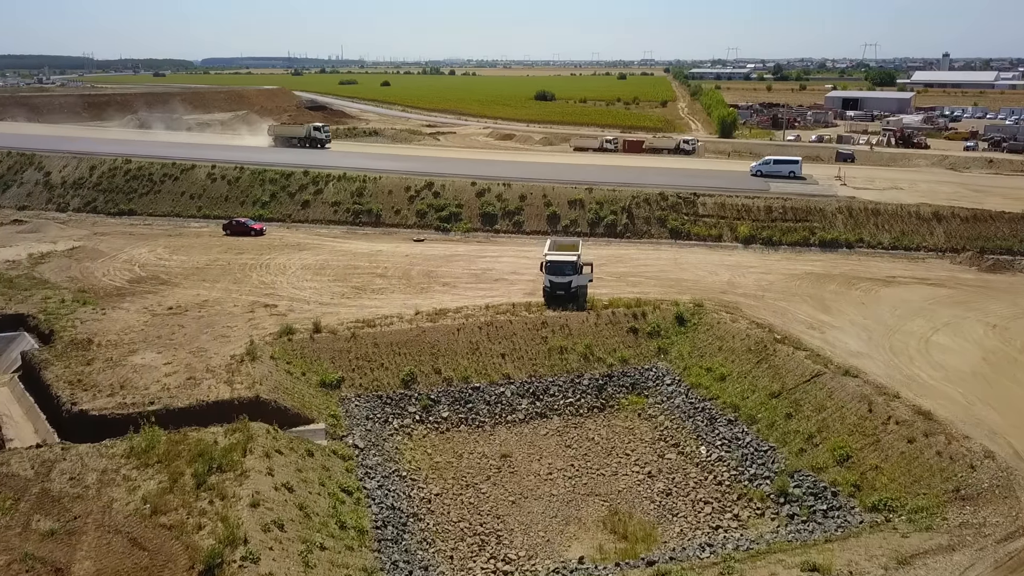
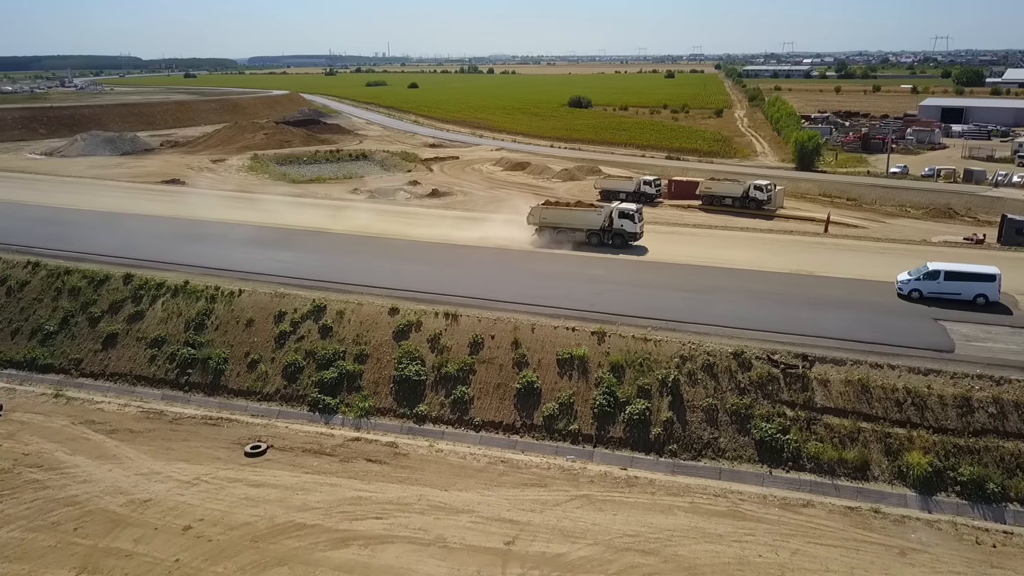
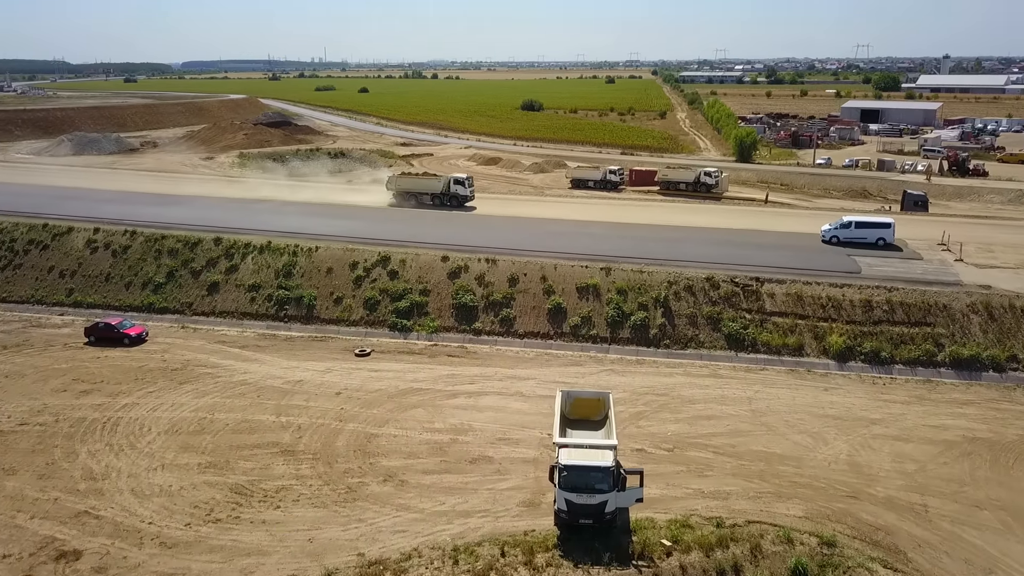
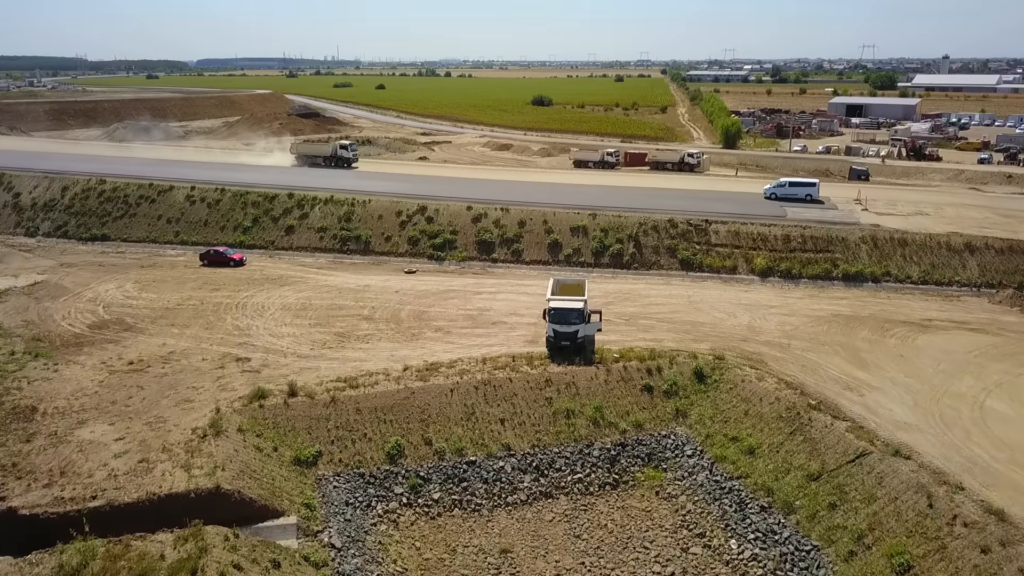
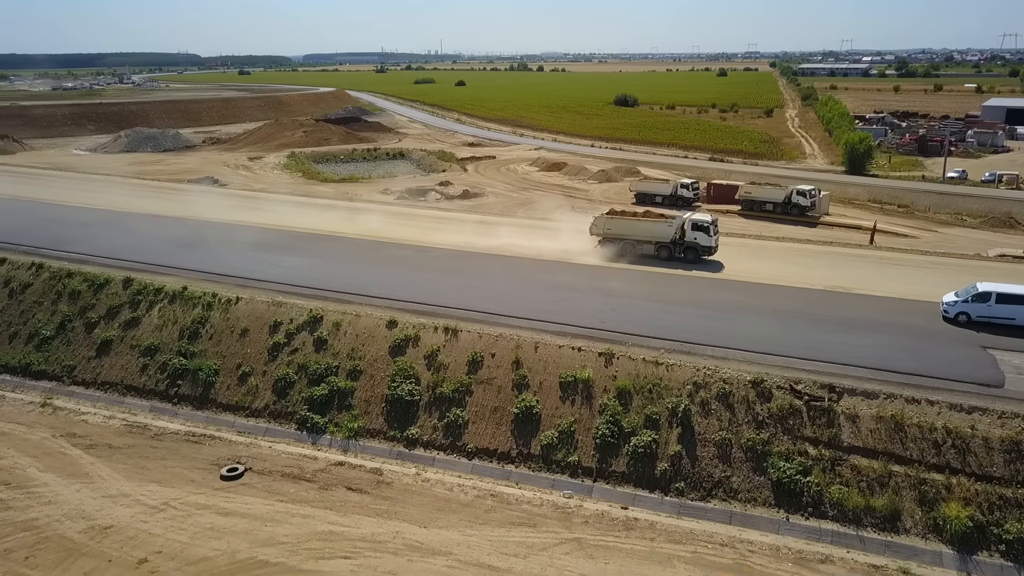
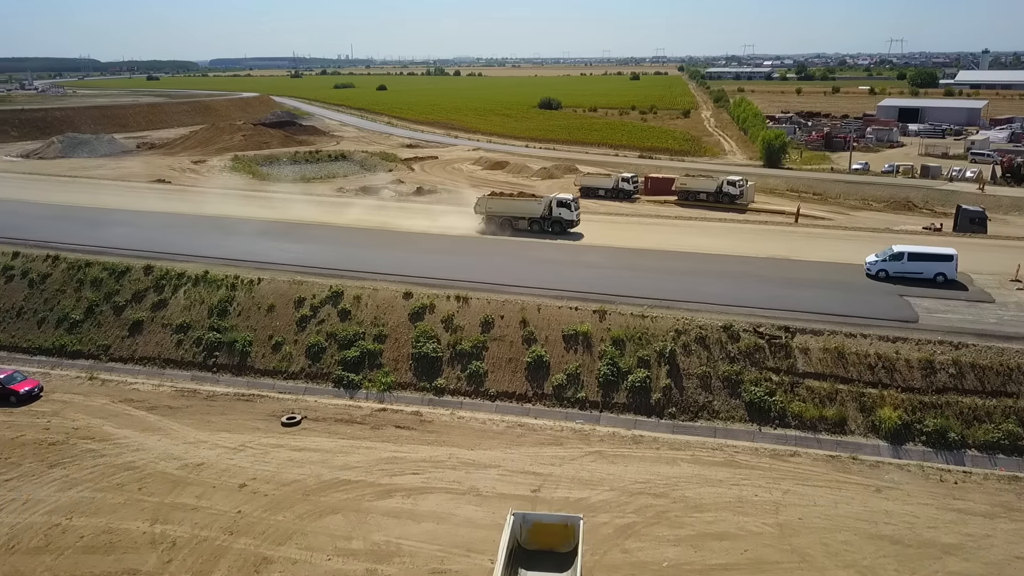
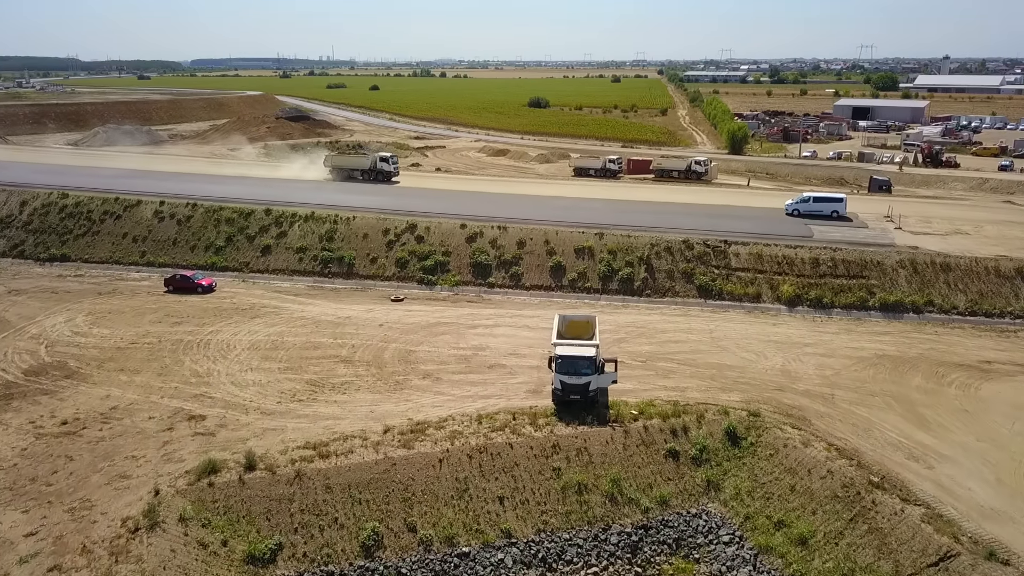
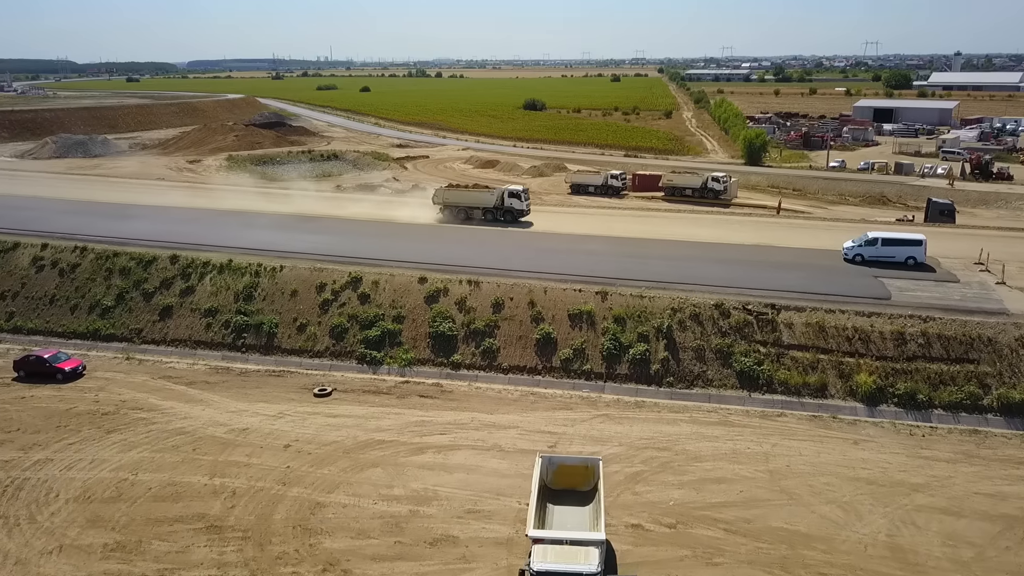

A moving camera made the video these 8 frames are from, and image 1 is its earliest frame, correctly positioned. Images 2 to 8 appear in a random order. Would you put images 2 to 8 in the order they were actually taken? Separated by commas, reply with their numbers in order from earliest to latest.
4, 7, 3, 8, 6, 2, 5
